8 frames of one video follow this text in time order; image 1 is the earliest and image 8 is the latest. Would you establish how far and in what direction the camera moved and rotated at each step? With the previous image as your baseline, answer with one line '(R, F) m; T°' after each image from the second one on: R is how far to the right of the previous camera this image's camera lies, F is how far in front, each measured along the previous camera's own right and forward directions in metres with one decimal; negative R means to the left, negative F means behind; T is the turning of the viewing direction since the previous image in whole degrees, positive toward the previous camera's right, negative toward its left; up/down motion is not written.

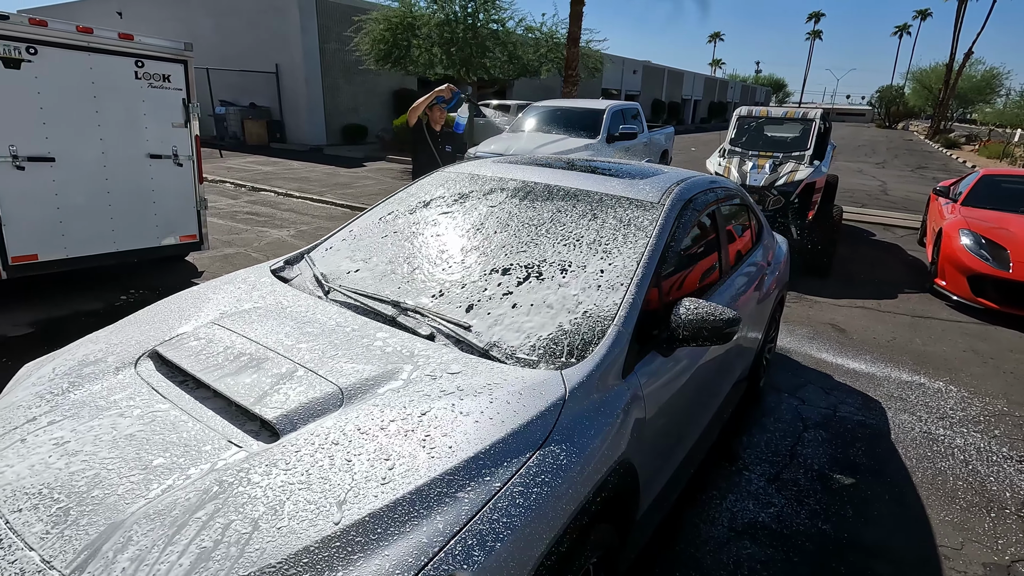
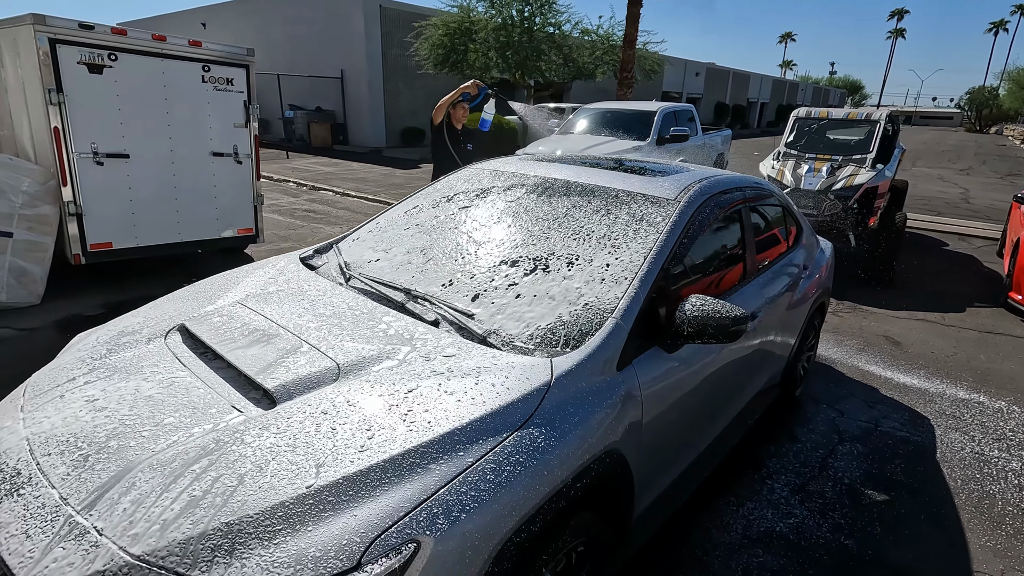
(+0.2, 0.0) m; -6°
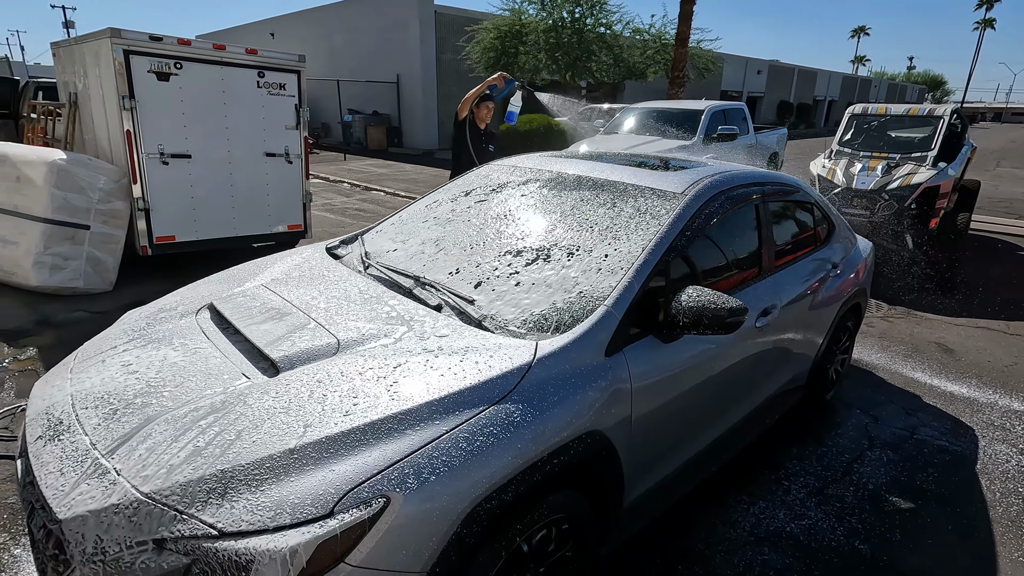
(+0.2, -0.1) m; -6°
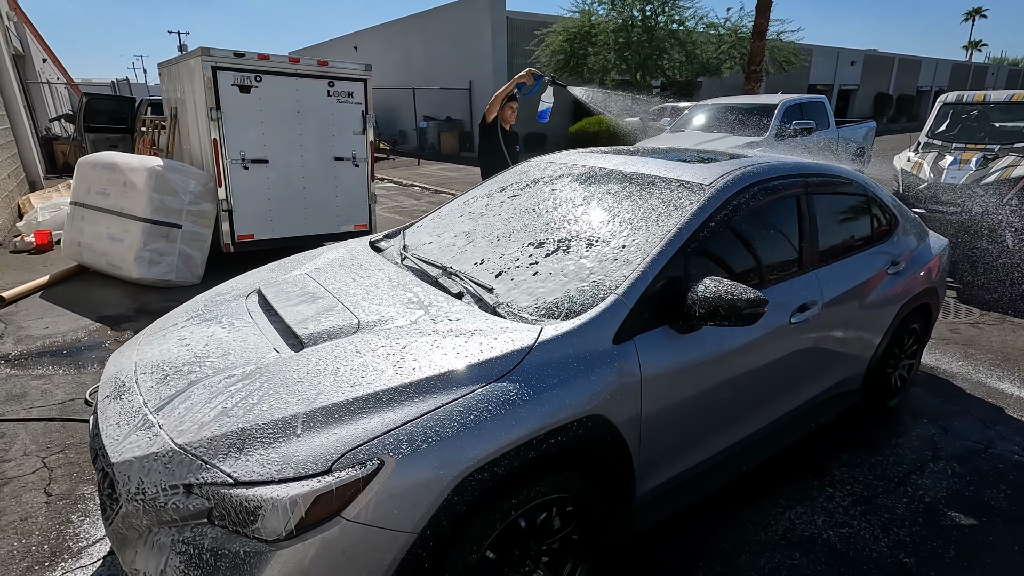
(+0.2, -0.1) m; -8°
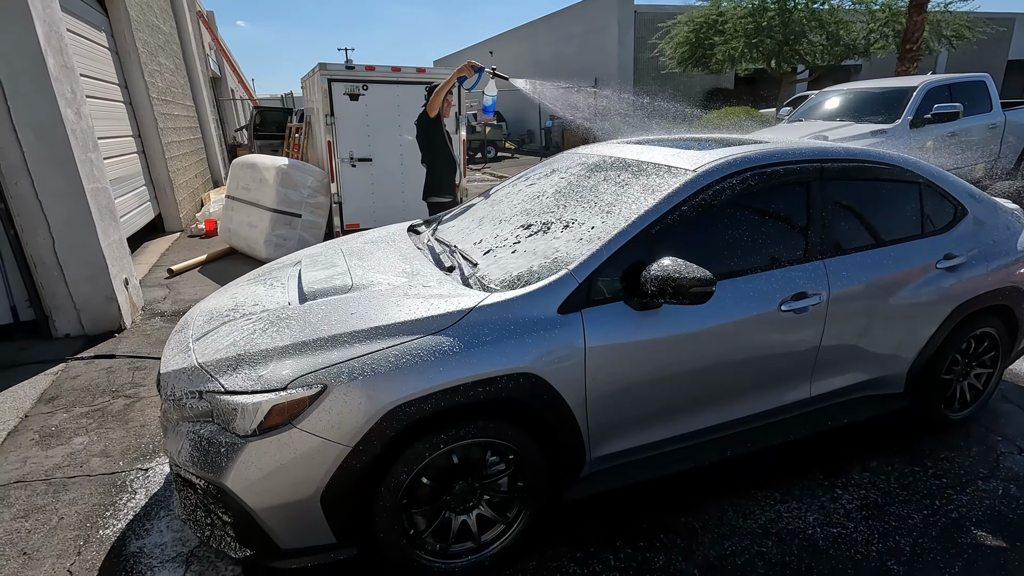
(+0.7, -0.2) m; -14°
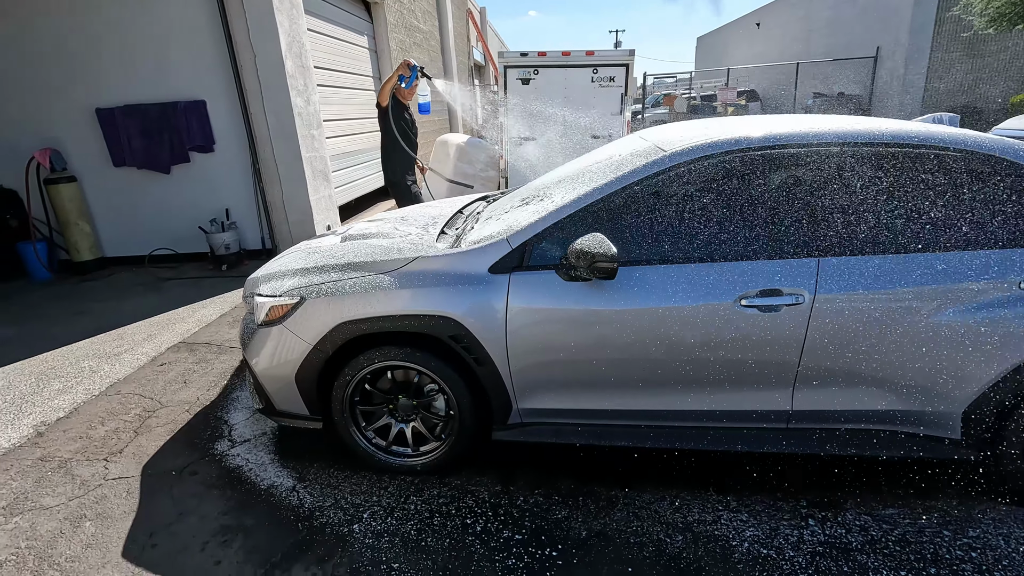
(+1.3, 0.0) m; -25°
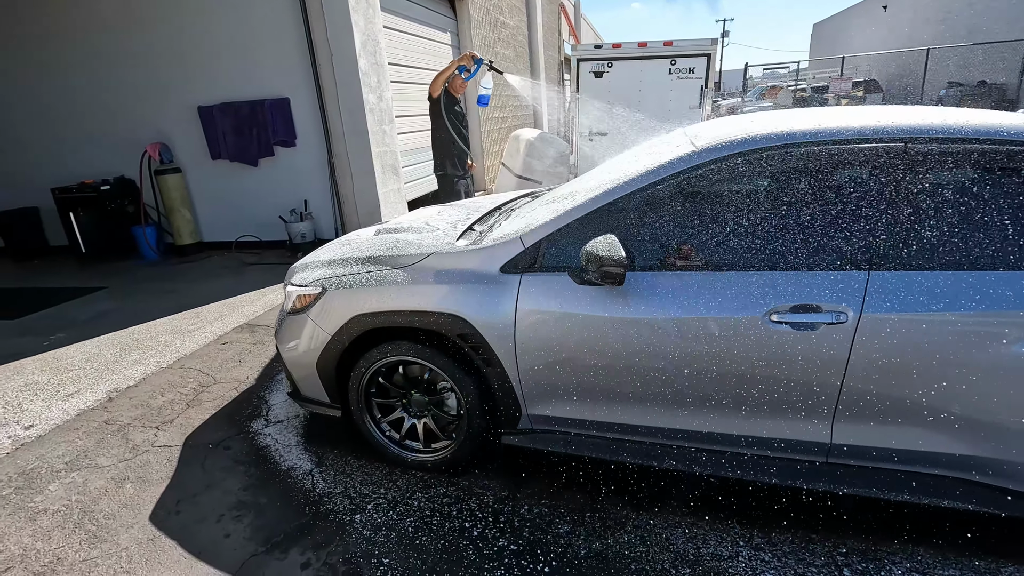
(+0.3, +0.1) m; -9°
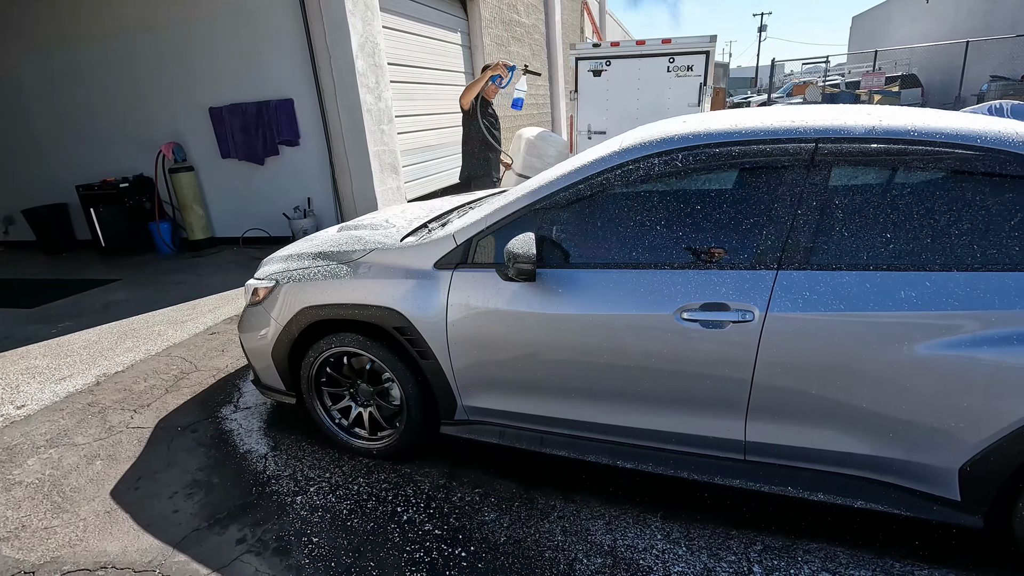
(+0.4, -0.1) m; -3°
